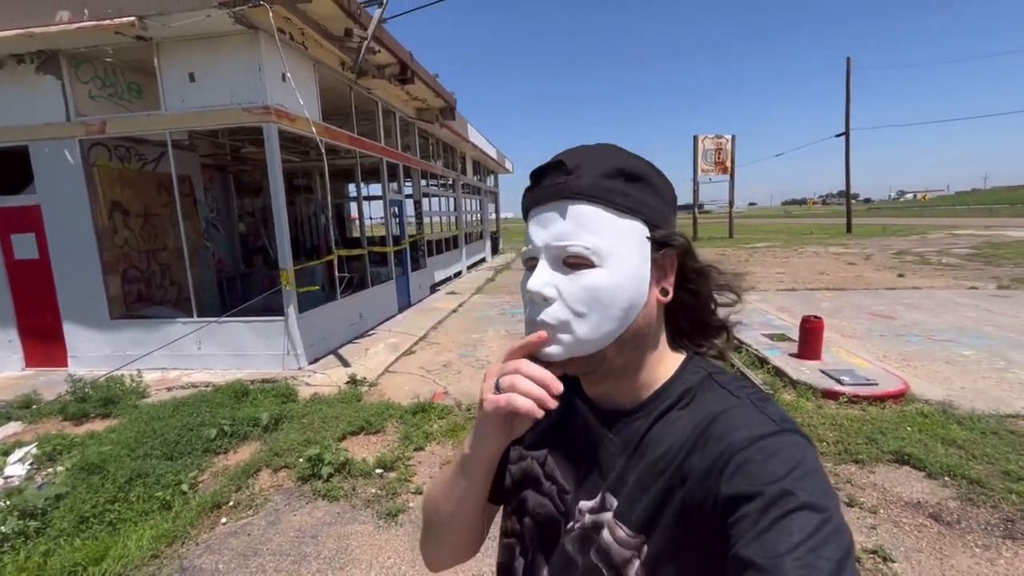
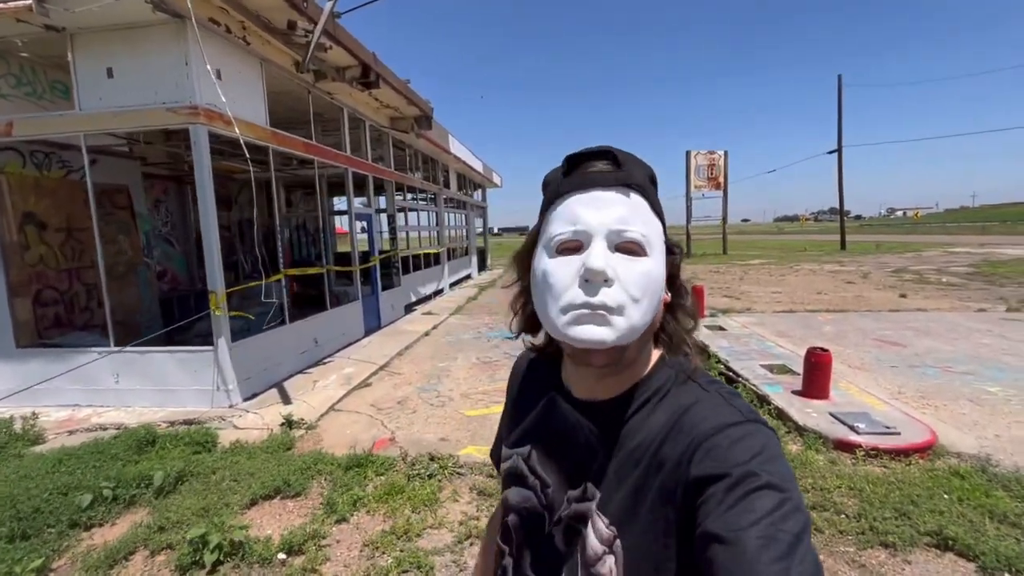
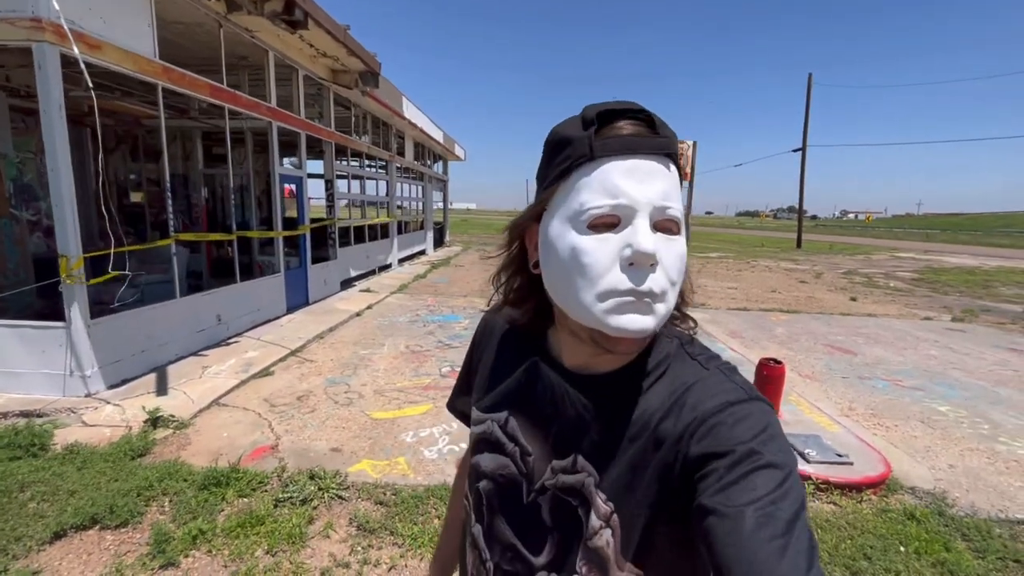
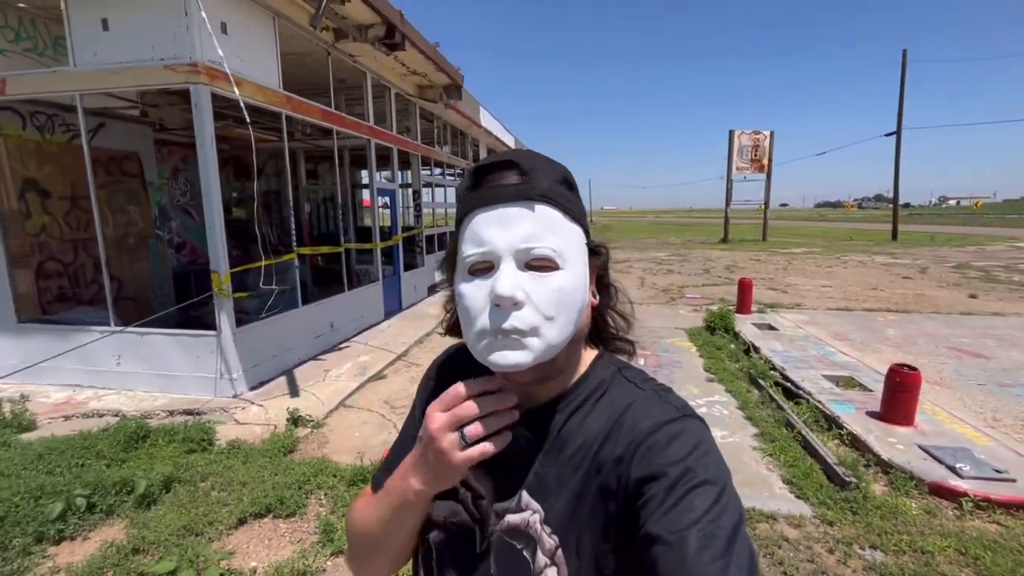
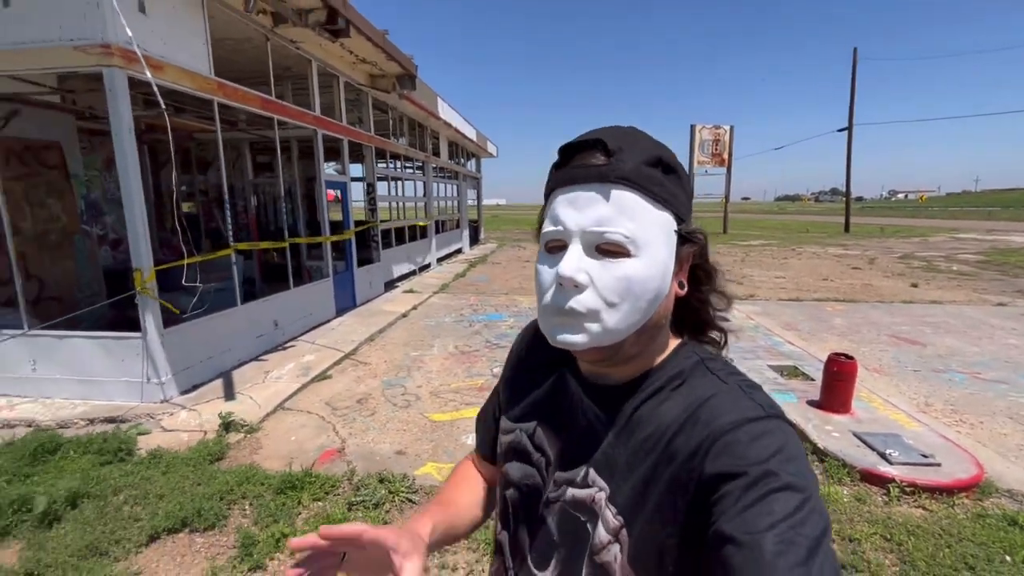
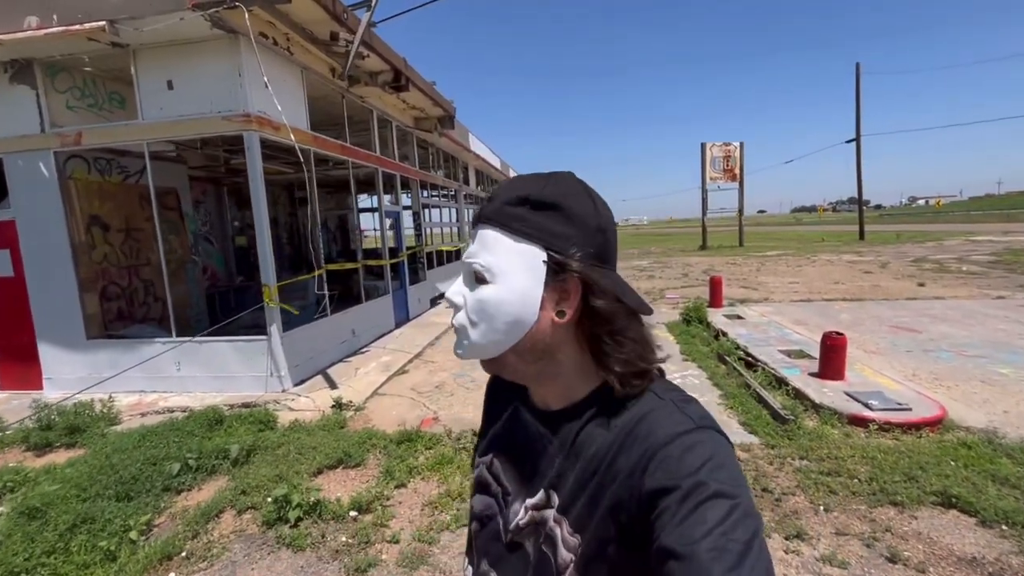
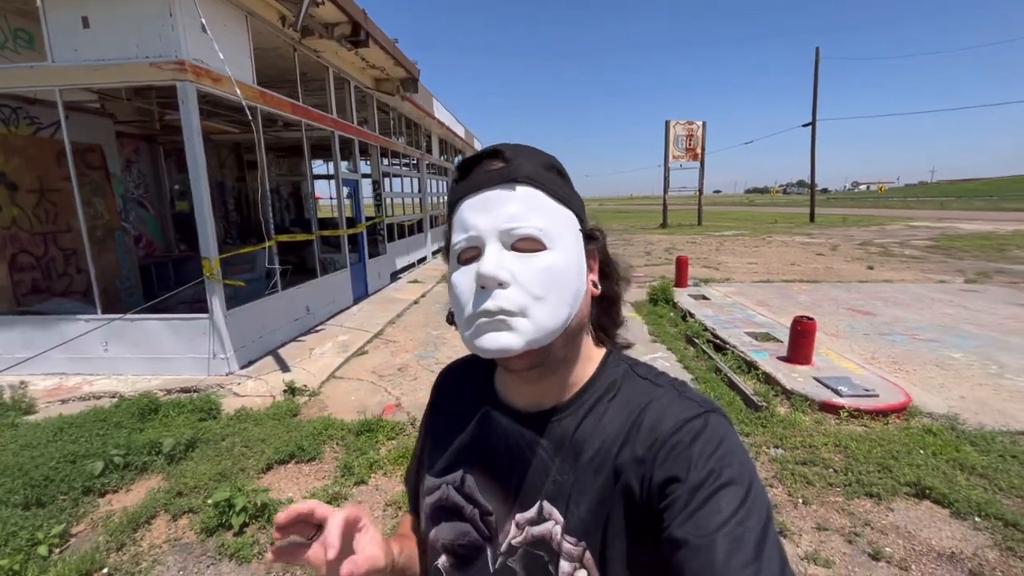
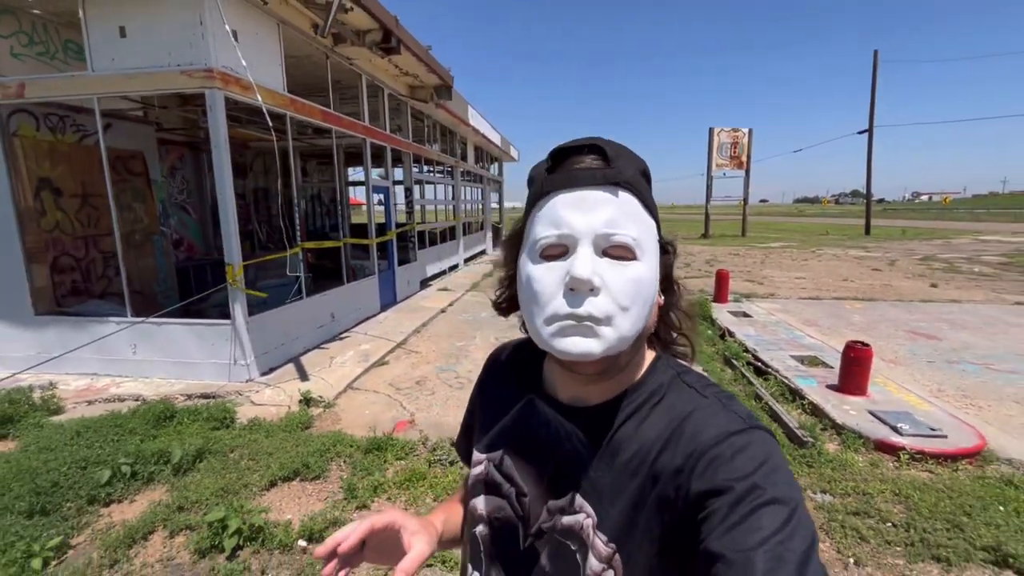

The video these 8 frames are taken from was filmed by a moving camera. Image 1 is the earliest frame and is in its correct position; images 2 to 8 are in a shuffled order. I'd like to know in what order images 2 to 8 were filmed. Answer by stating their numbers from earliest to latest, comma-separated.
6, 2, 3, 5, 4, 8, 7
